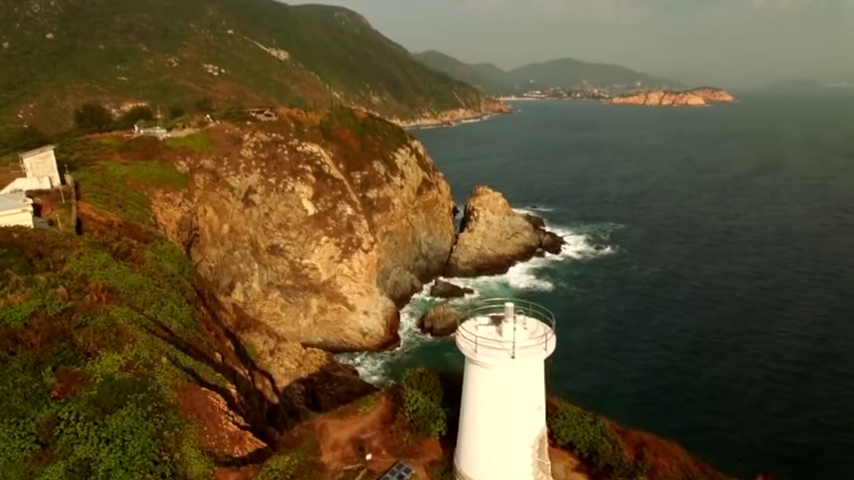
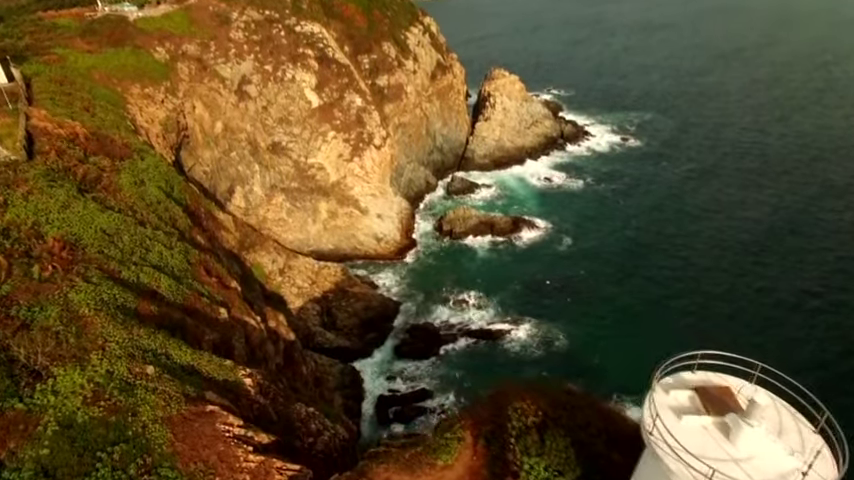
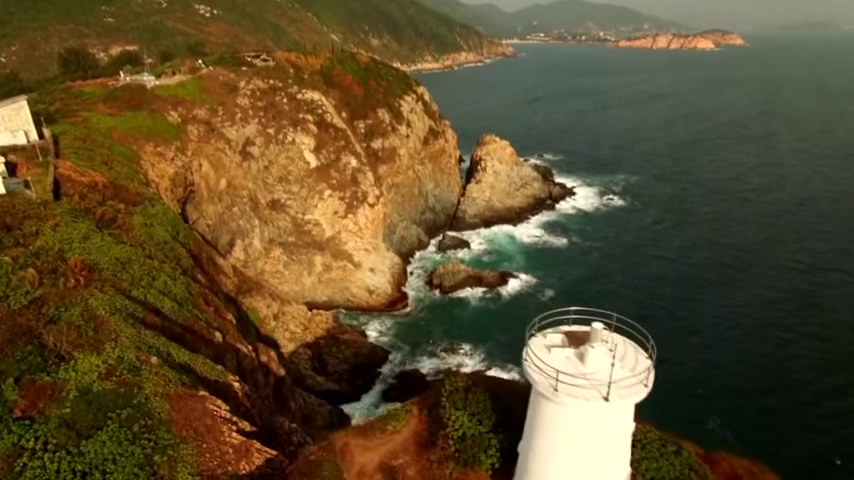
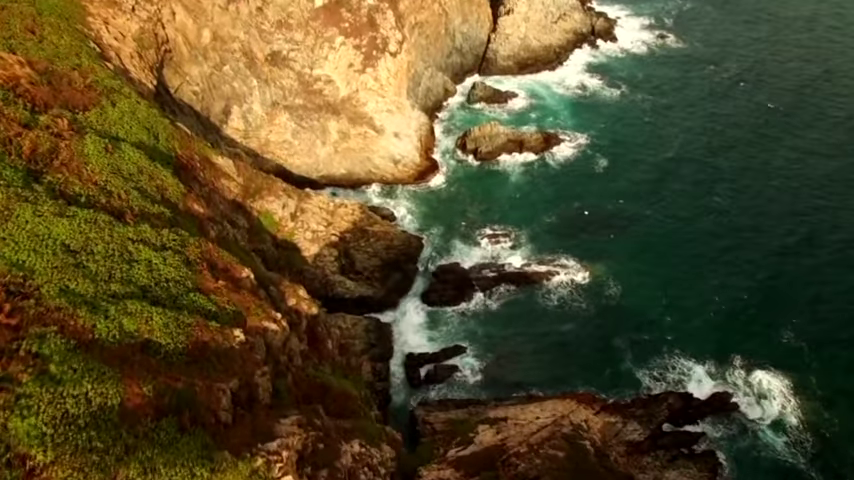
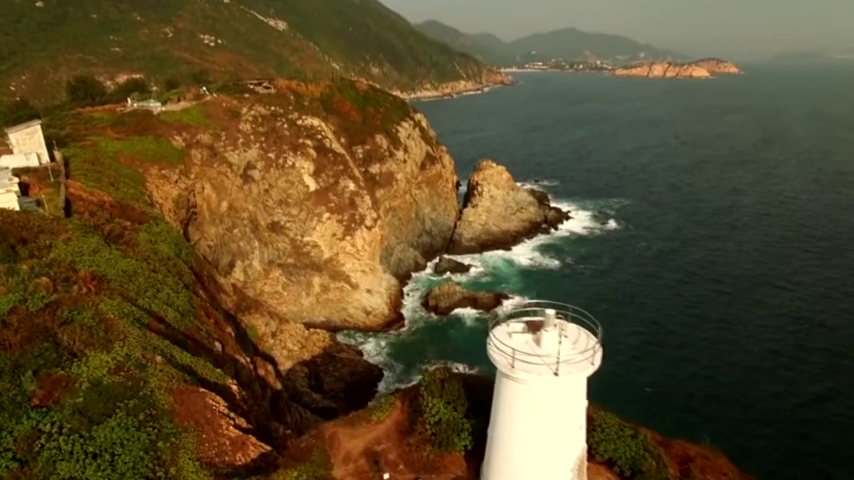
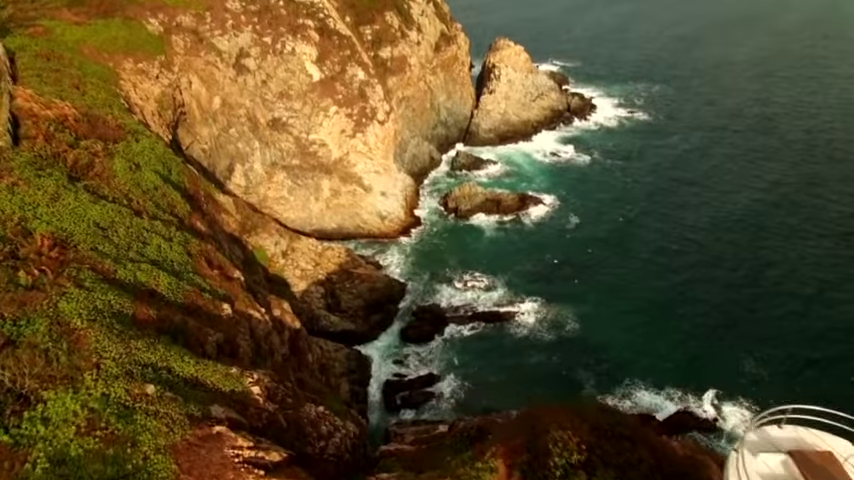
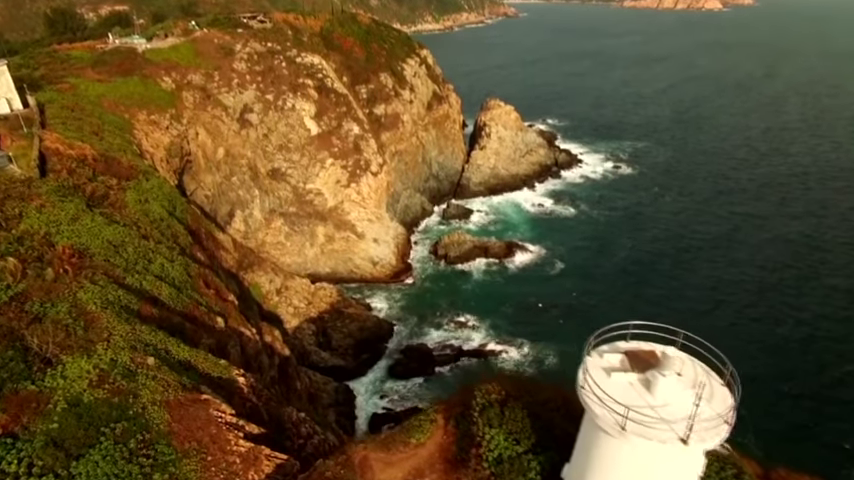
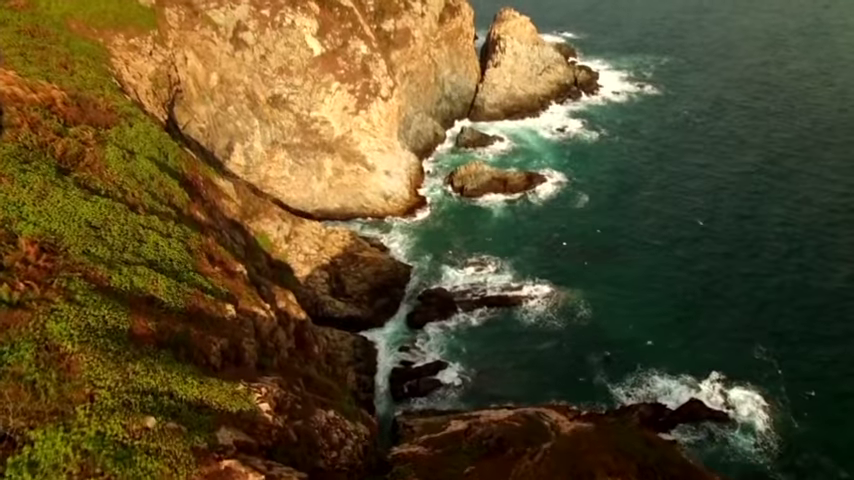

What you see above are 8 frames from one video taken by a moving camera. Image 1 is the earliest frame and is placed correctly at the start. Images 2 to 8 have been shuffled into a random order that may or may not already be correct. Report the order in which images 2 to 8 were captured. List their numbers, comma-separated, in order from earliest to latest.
5, 3, 7, 2, 6, 8, 4
